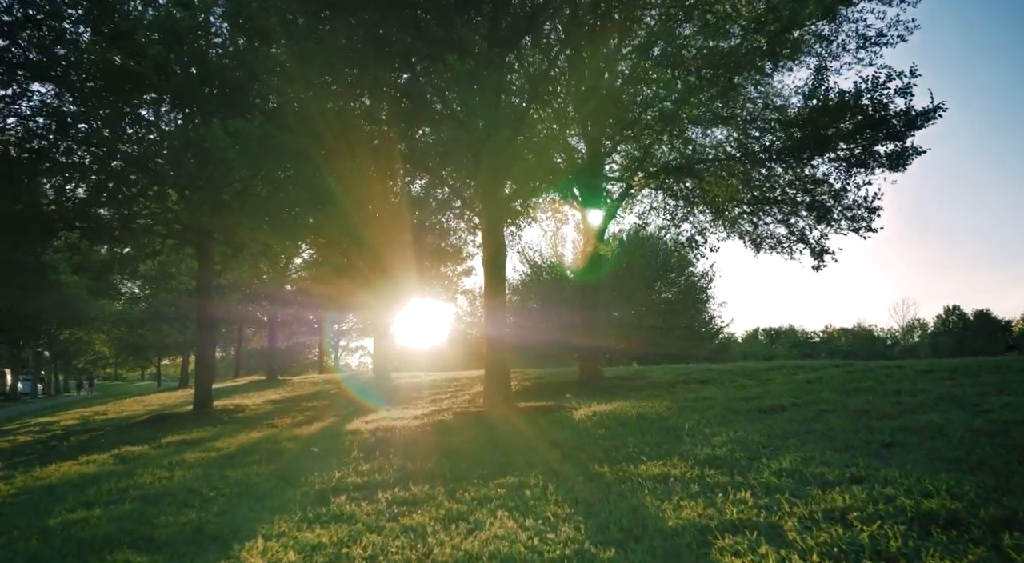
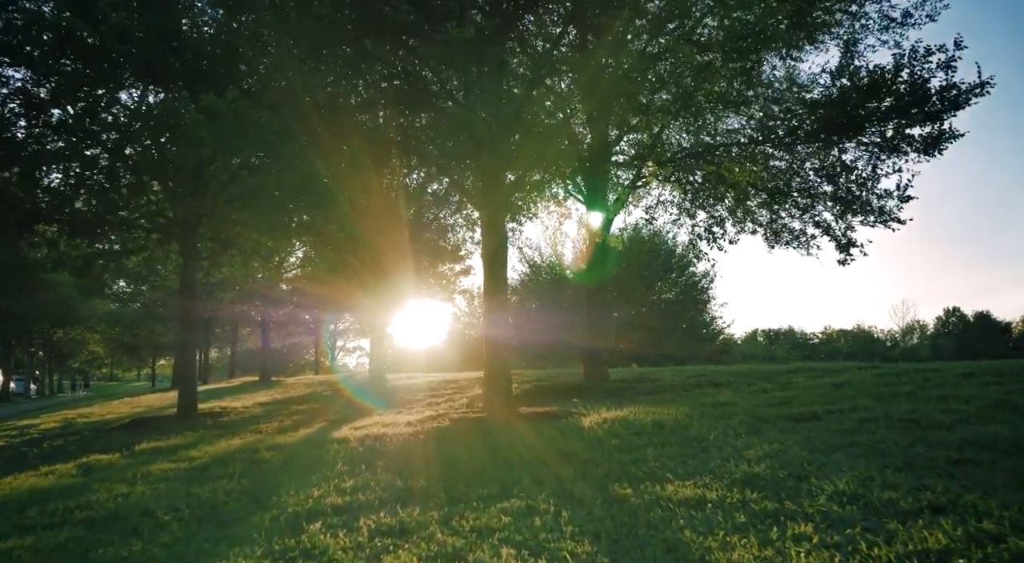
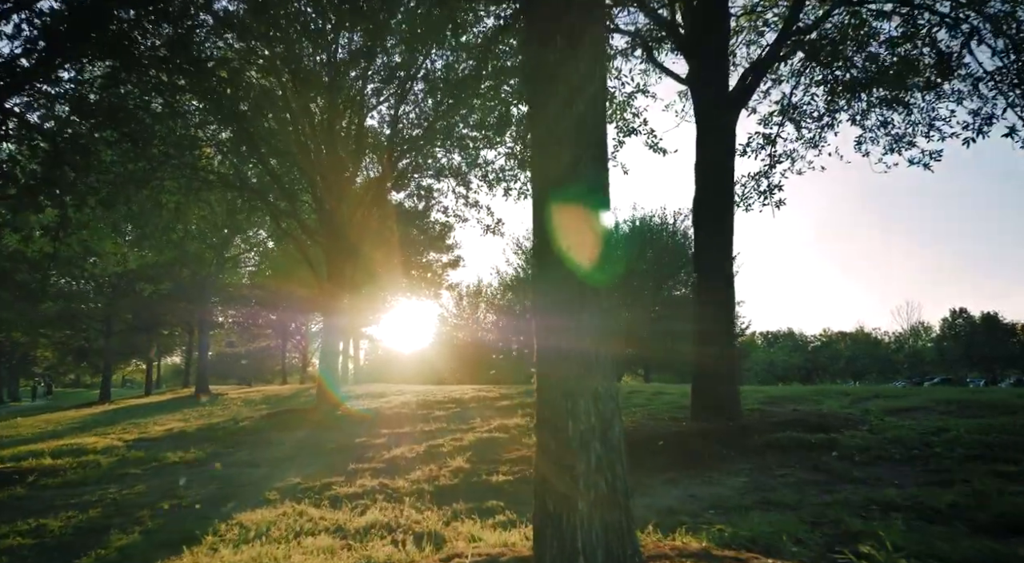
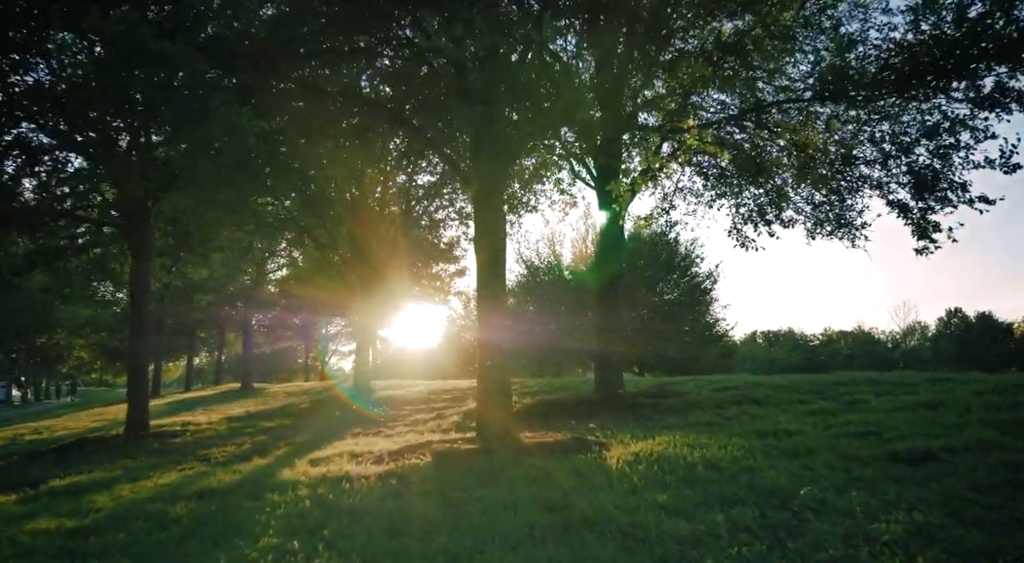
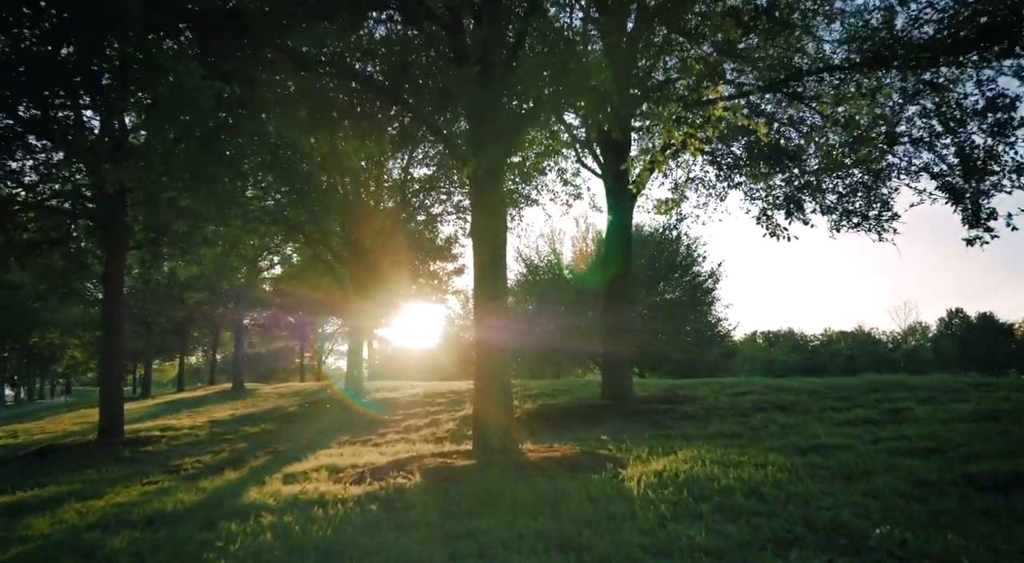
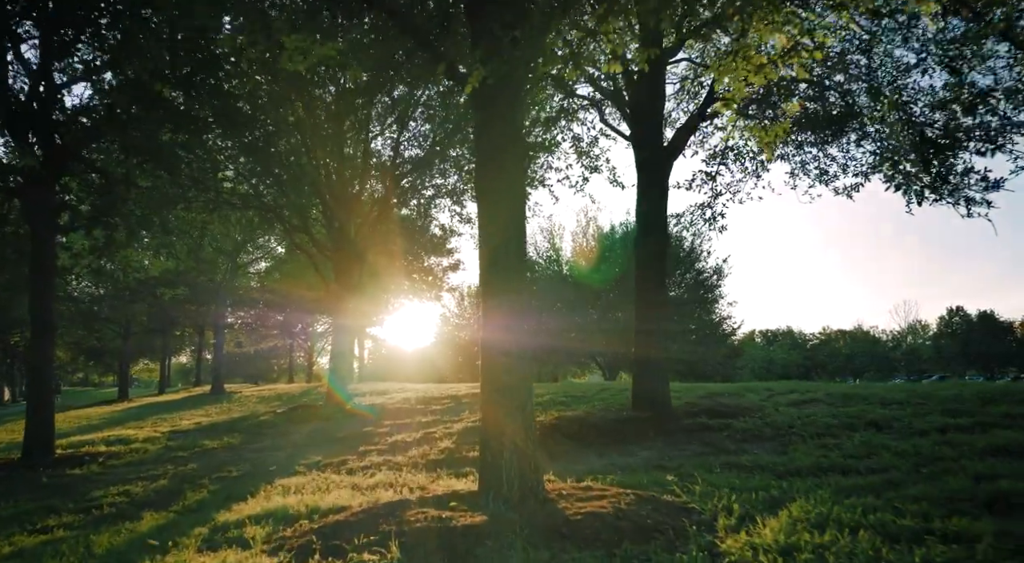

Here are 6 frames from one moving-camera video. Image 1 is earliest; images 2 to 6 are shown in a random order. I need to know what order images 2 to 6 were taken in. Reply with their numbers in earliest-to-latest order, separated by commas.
2, 4, 5, 6, 3
